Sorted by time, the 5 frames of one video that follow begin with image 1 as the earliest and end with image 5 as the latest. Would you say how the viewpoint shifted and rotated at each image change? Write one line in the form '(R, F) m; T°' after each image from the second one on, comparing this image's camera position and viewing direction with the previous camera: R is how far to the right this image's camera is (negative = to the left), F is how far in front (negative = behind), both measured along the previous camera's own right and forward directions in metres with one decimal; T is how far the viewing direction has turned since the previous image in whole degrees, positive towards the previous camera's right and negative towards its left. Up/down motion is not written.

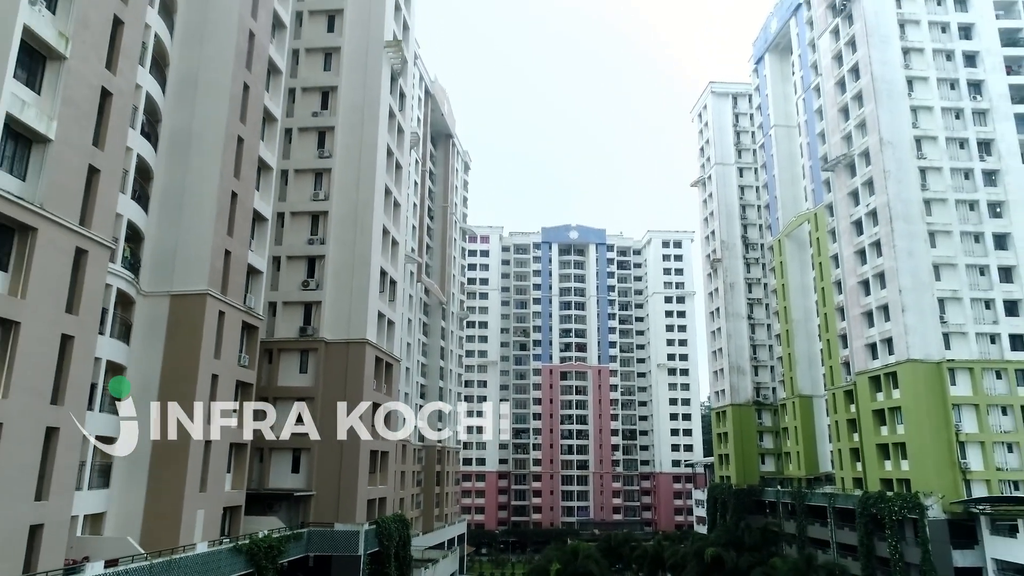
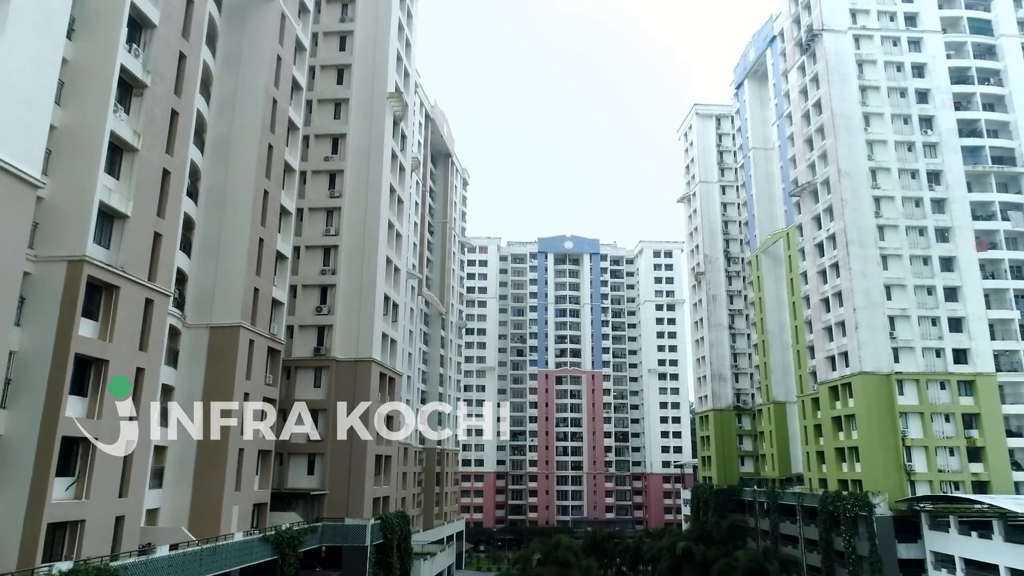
(+0.7, -4.1) m; 0°
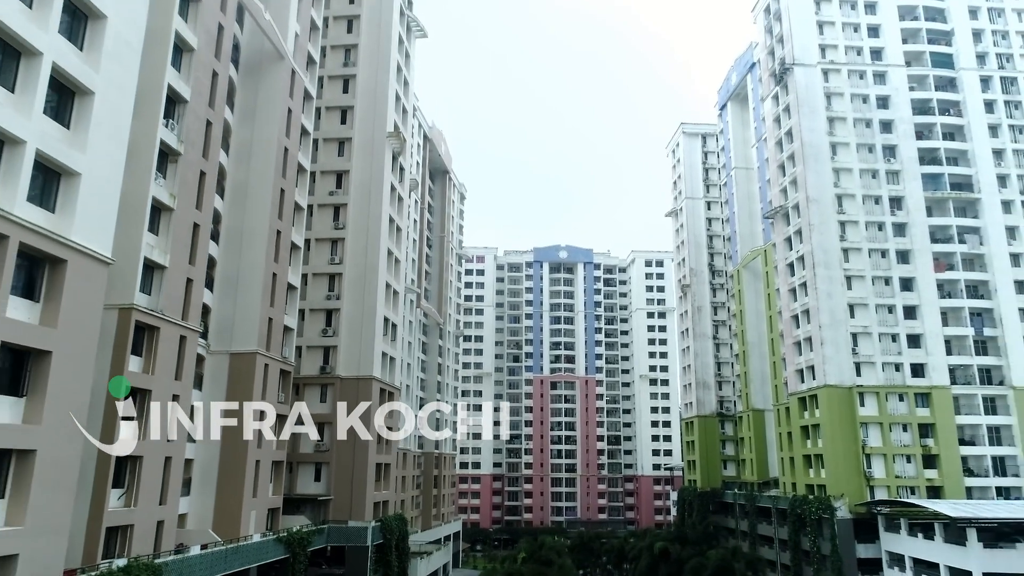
(+0.7, -3.4) m; 0°
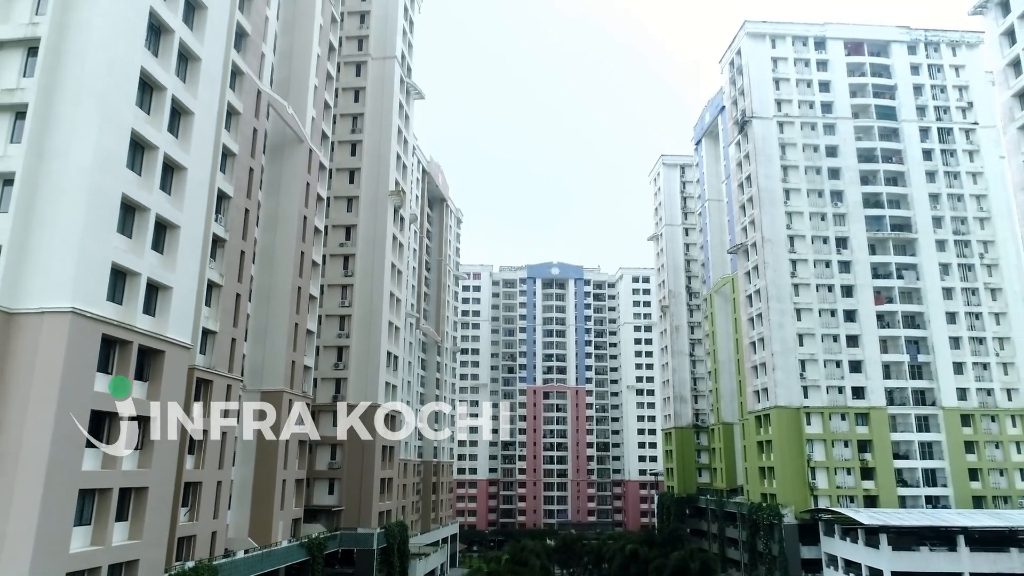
(+1.0, -6.1) m; 0°
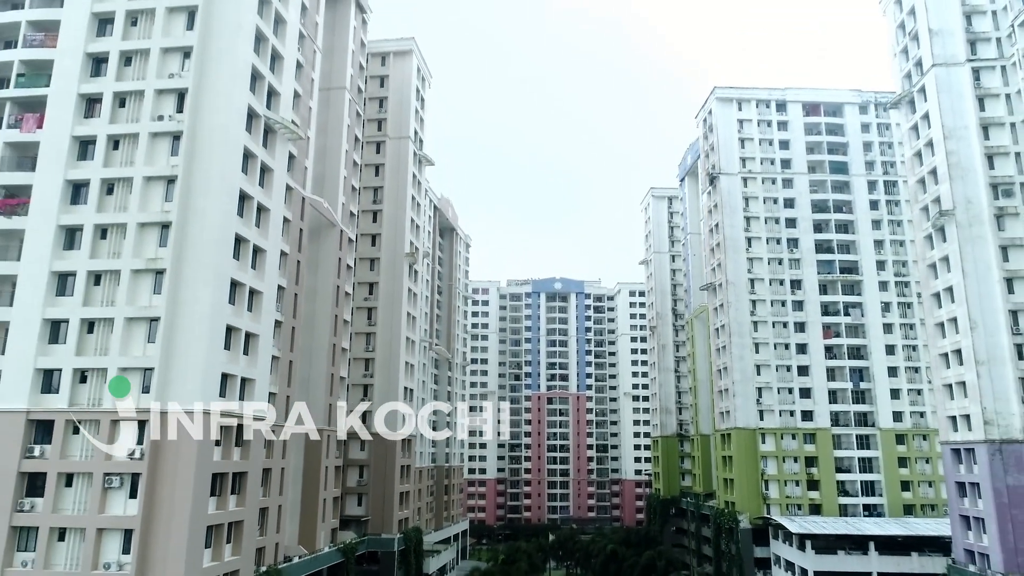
(+1.5, -8.9) m; -1°
